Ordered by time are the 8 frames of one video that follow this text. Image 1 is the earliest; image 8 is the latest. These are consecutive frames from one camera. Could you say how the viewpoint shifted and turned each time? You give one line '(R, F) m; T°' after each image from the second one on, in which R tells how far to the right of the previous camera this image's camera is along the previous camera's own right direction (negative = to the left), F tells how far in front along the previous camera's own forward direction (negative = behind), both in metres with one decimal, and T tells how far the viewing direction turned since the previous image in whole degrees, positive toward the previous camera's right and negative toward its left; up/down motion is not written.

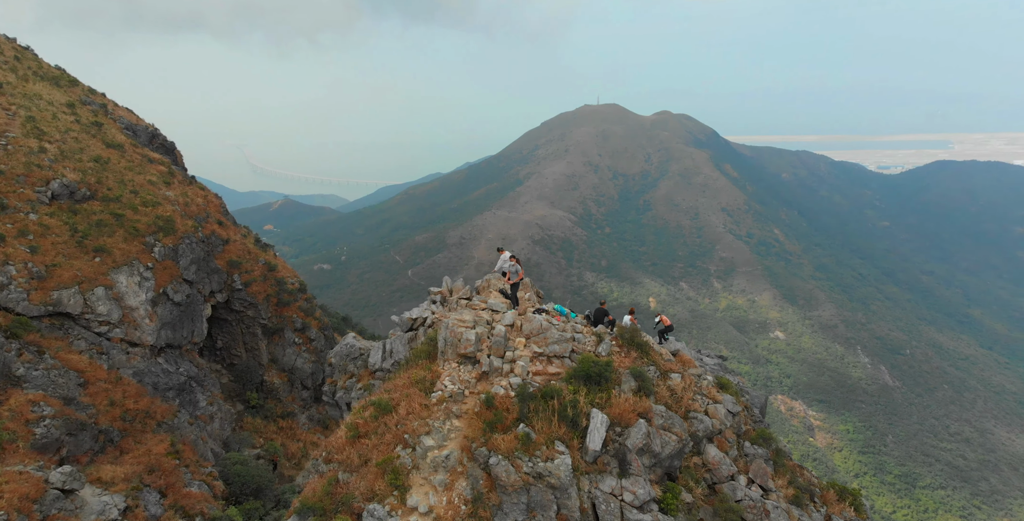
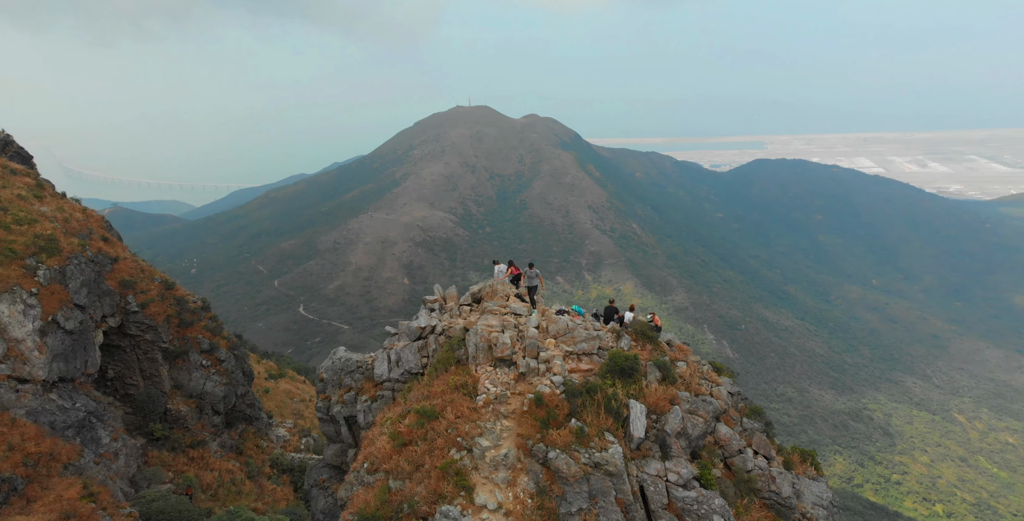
(-1.6, -0.4) m; +13°
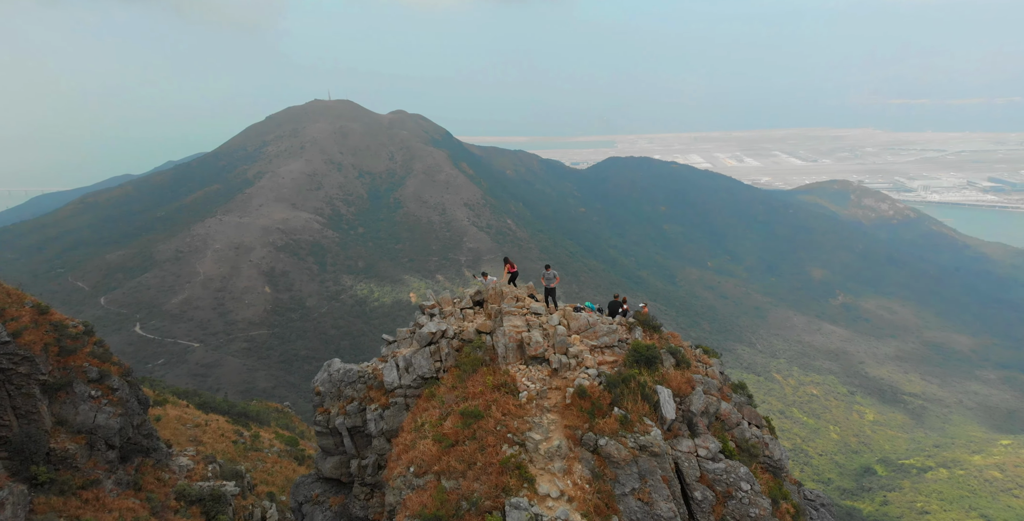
(-1.7, -0.2) m; +14°
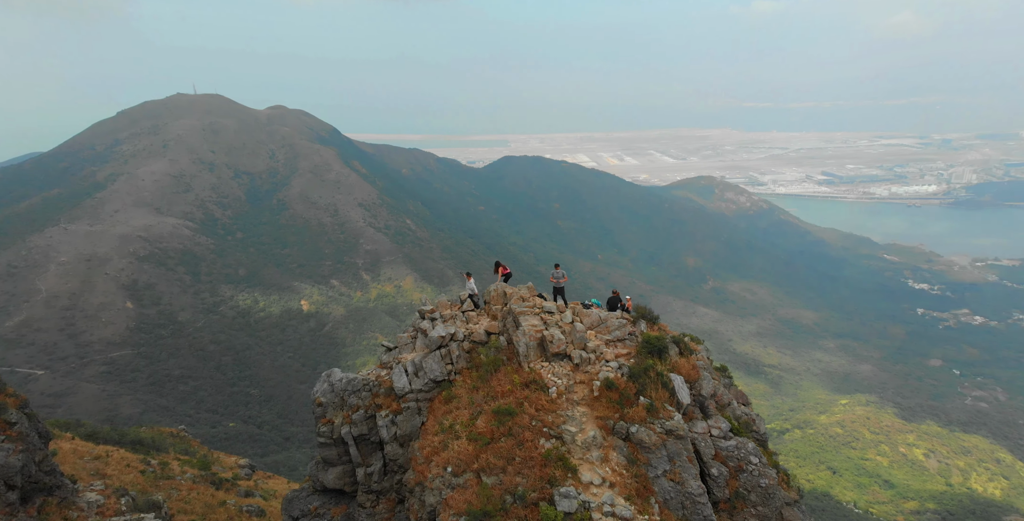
(-1.4, -0.1) m; +11°
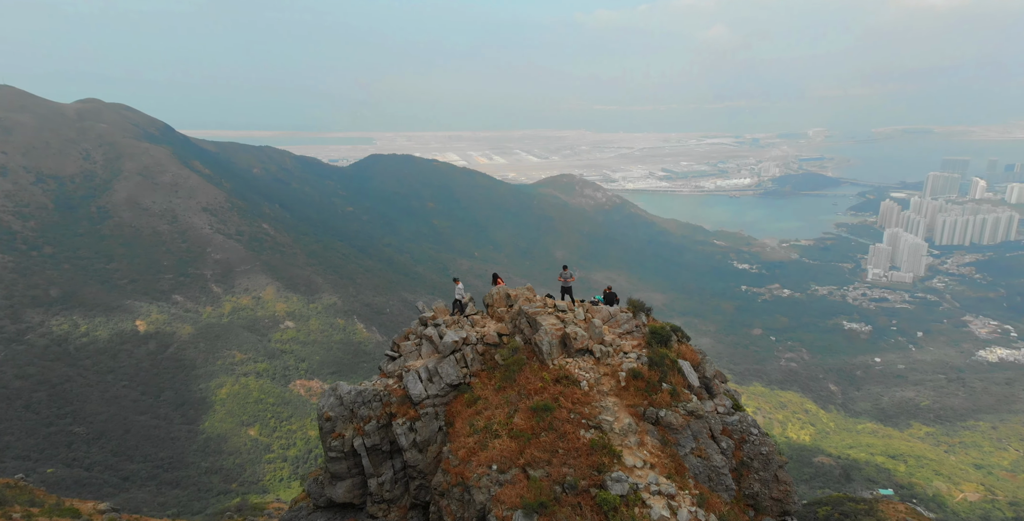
(-1.8, 0.0) m; +14°
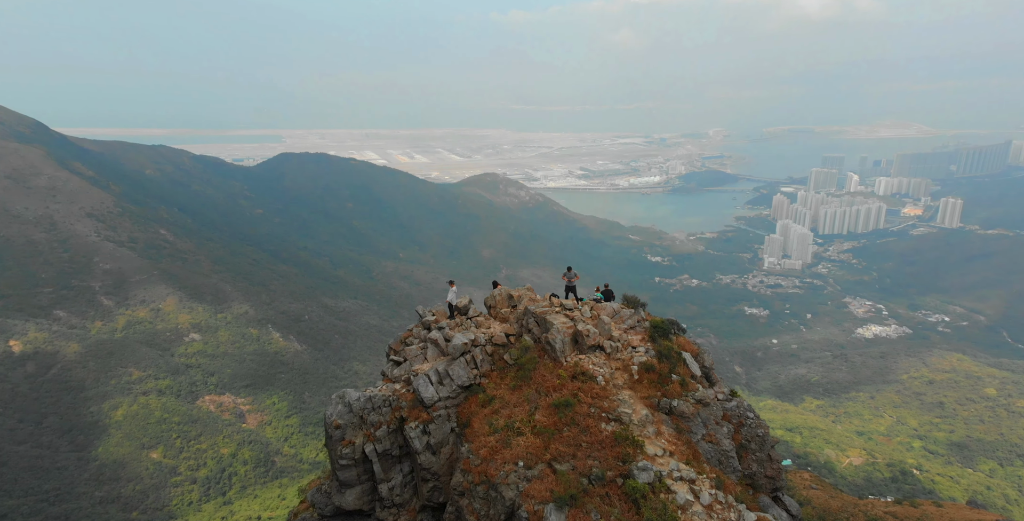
(-1.1, 0.0) m; +8°
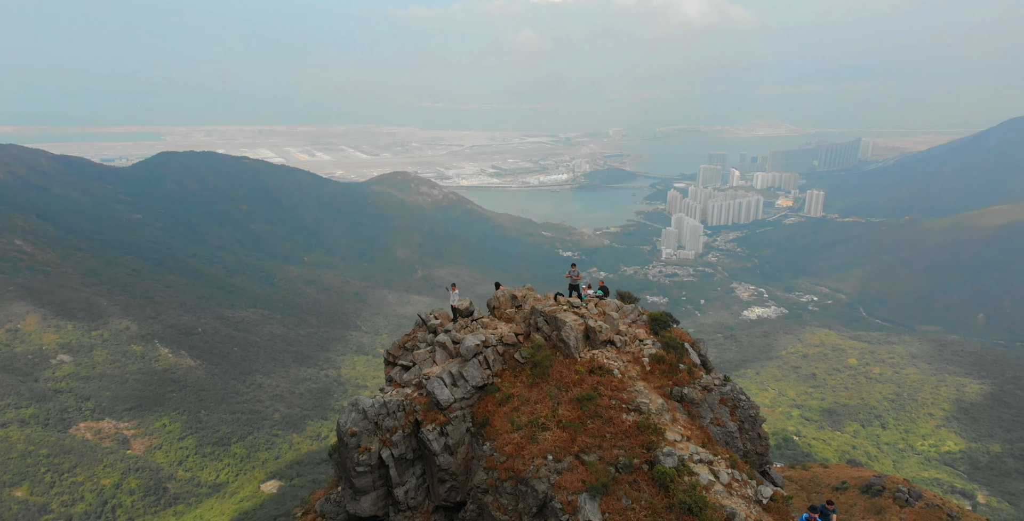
(-1.3, +0.1) m; +9°
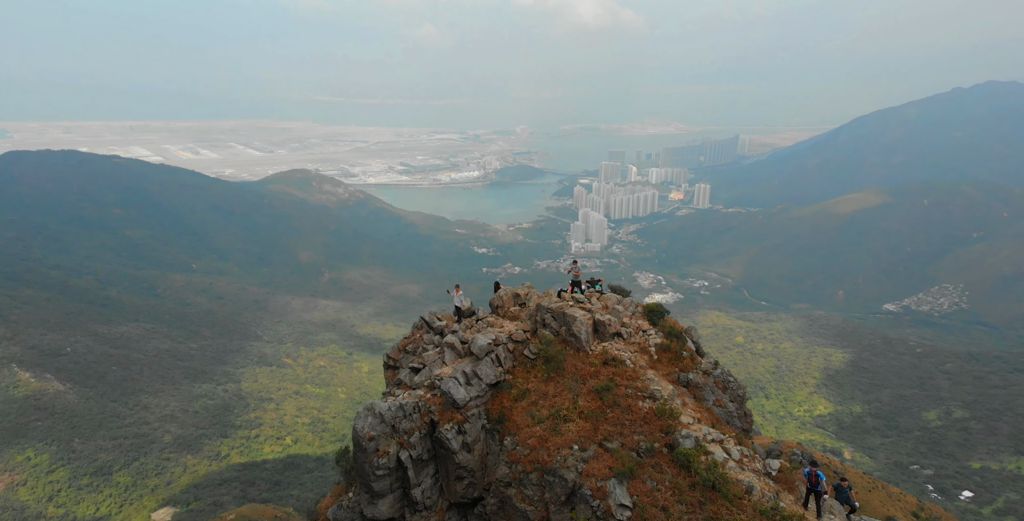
(-1.0, +1.0) m; +9°
